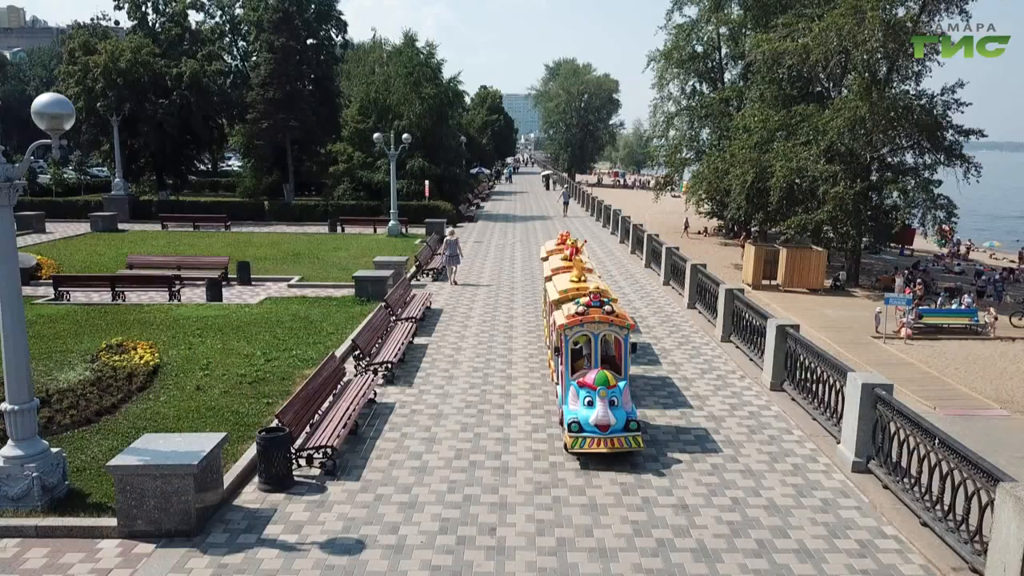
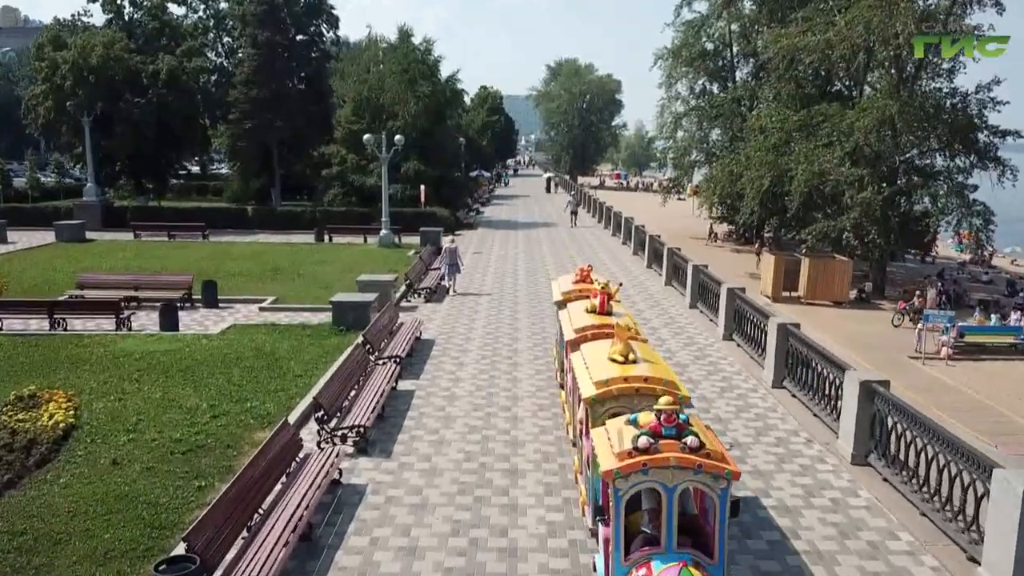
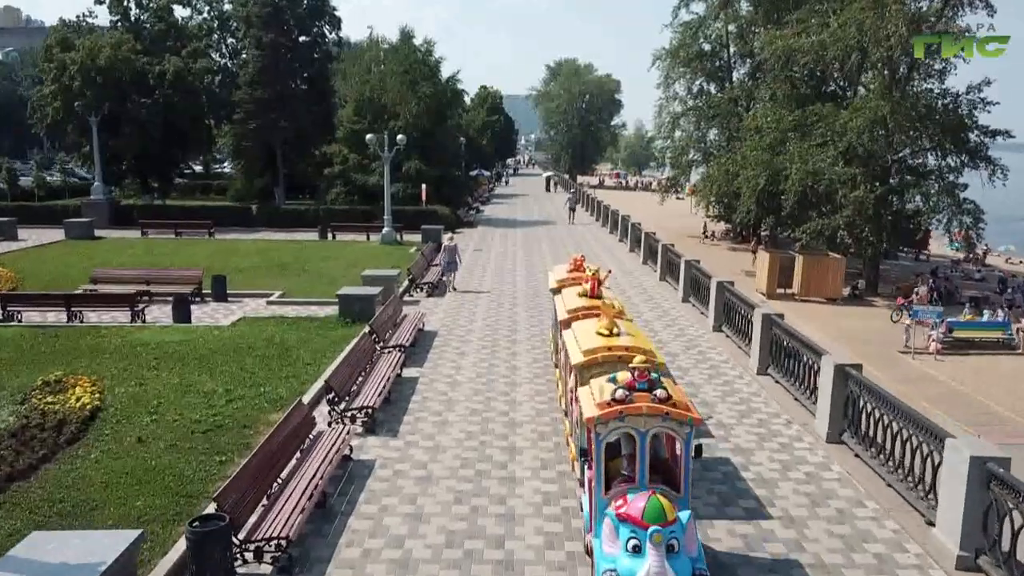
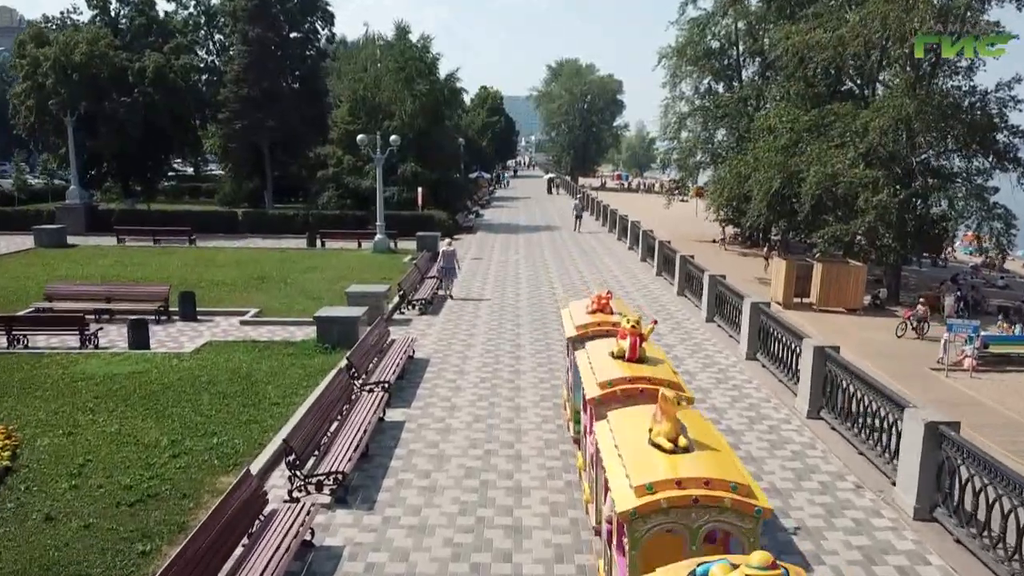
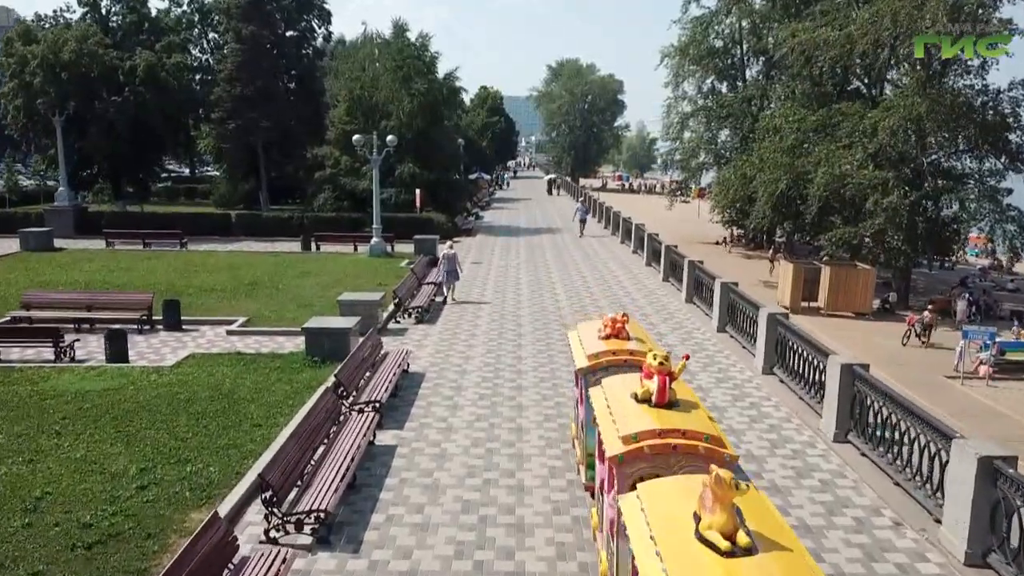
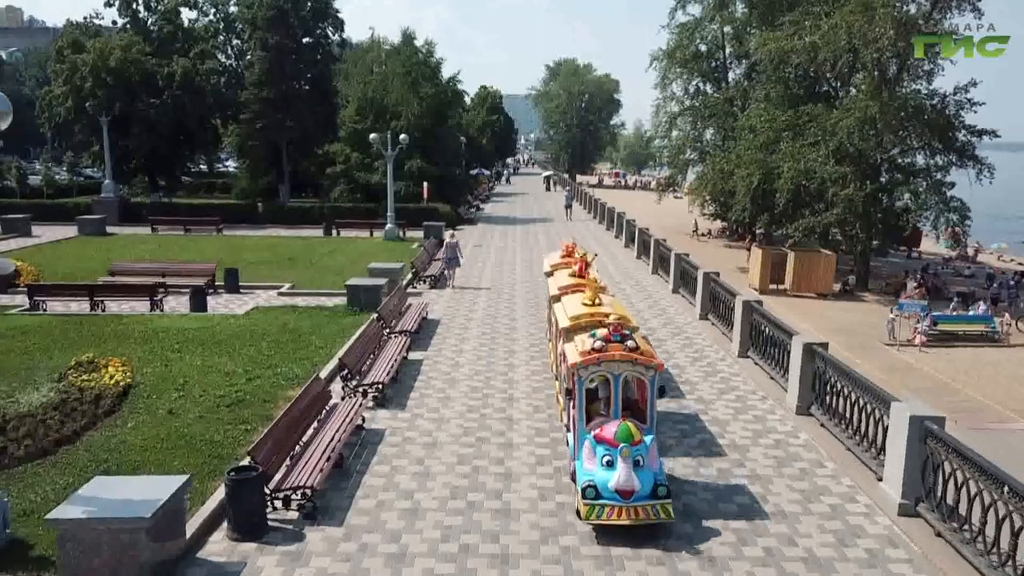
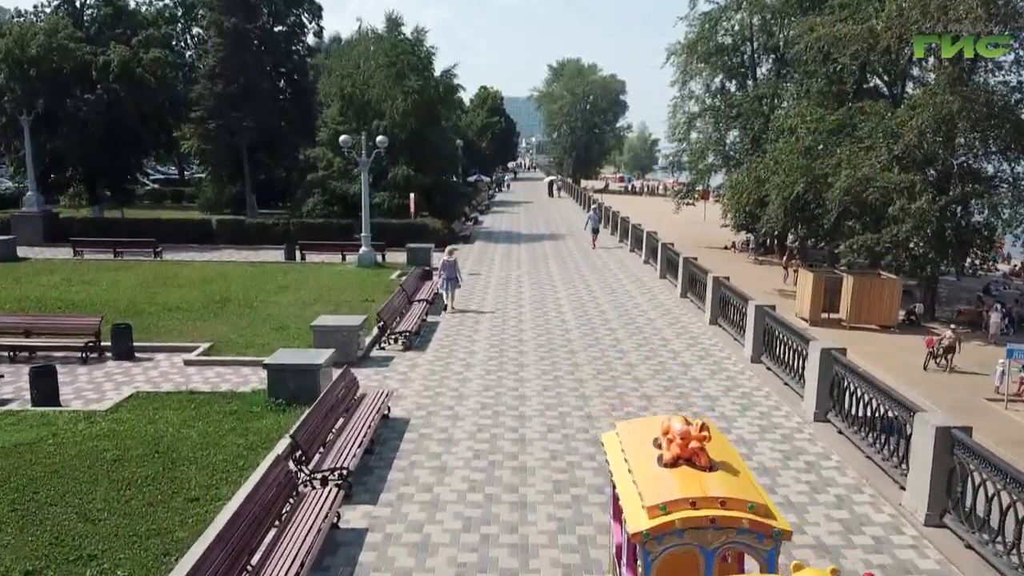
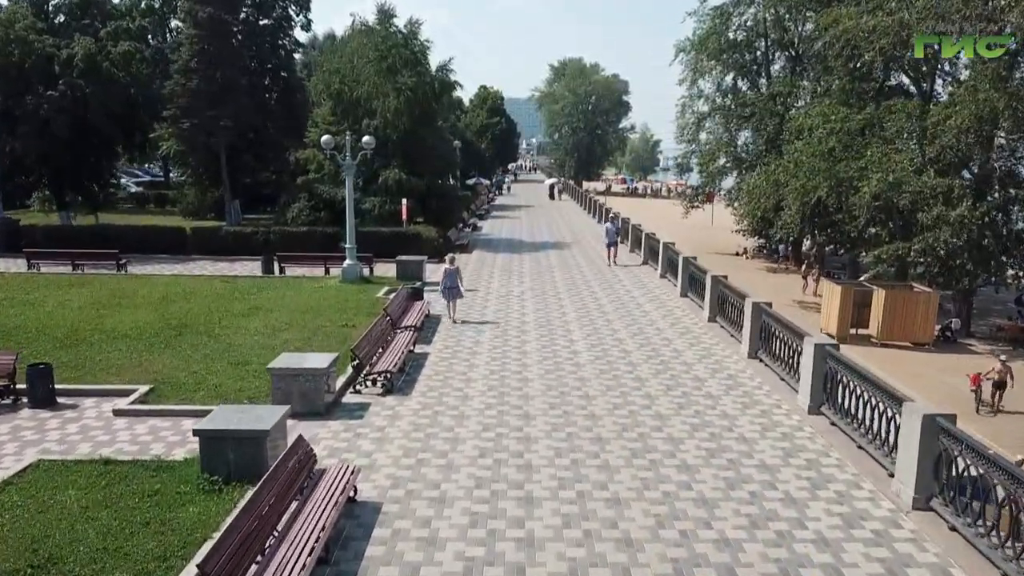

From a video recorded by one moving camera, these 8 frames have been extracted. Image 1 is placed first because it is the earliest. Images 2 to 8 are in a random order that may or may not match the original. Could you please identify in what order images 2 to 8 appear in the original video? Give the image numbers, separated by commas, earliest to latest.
6, 3, 2, 4, 5, 7, 8
